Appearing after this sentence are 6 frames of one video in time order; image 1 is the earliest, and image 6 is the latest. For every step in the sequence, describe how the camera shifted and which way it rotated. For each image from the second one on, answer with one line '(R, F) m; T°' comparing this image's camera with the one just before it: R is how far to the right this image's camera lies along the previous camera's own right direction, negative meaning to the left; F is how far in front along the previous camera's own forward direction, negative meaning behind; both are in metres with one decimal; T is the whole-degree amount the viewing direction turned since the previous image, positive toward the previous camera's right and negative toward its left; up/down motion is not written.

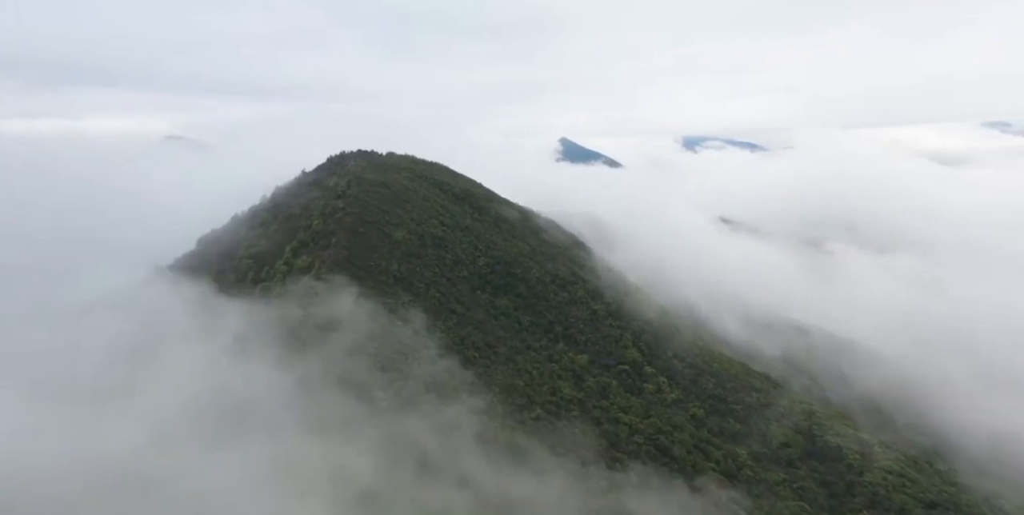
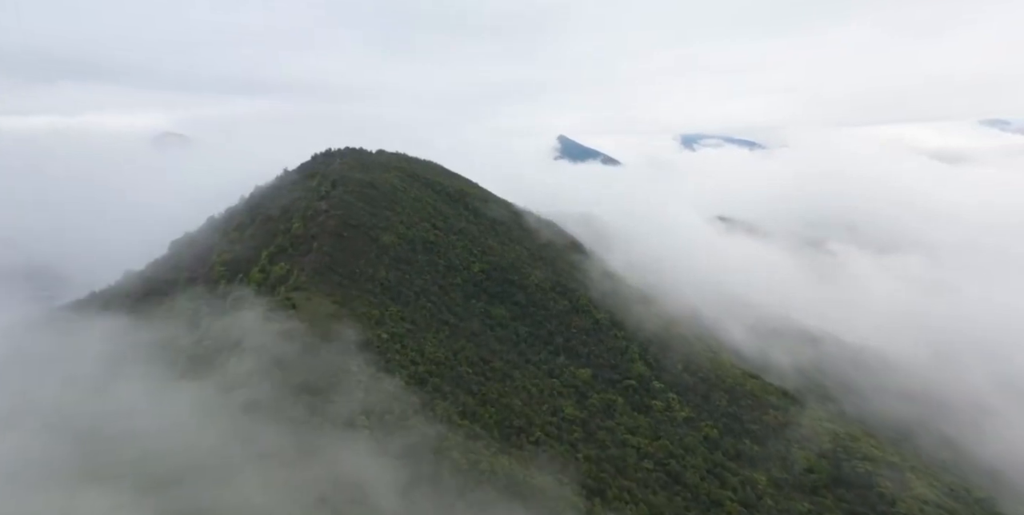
(+0.3, +4.6) m; 0°
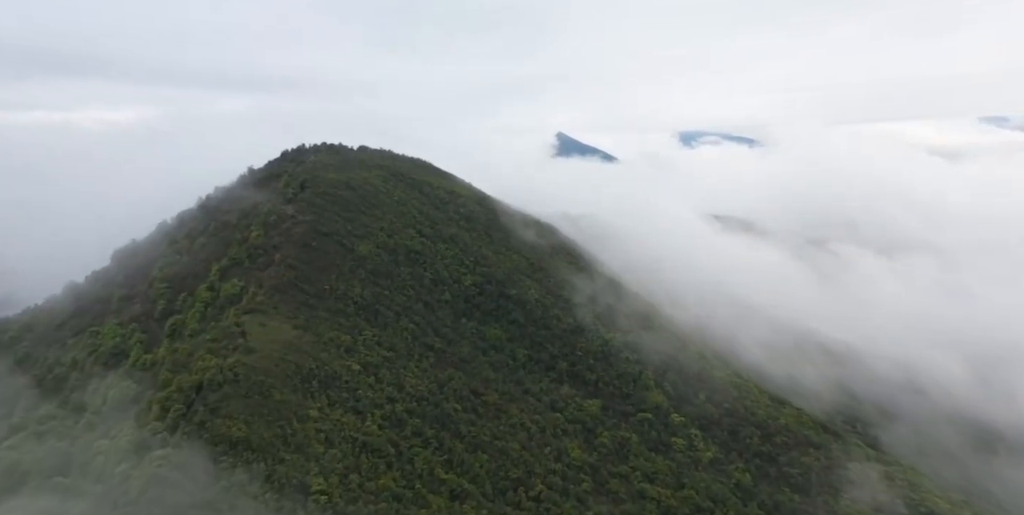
(+0.2, +7.9) m; 0°
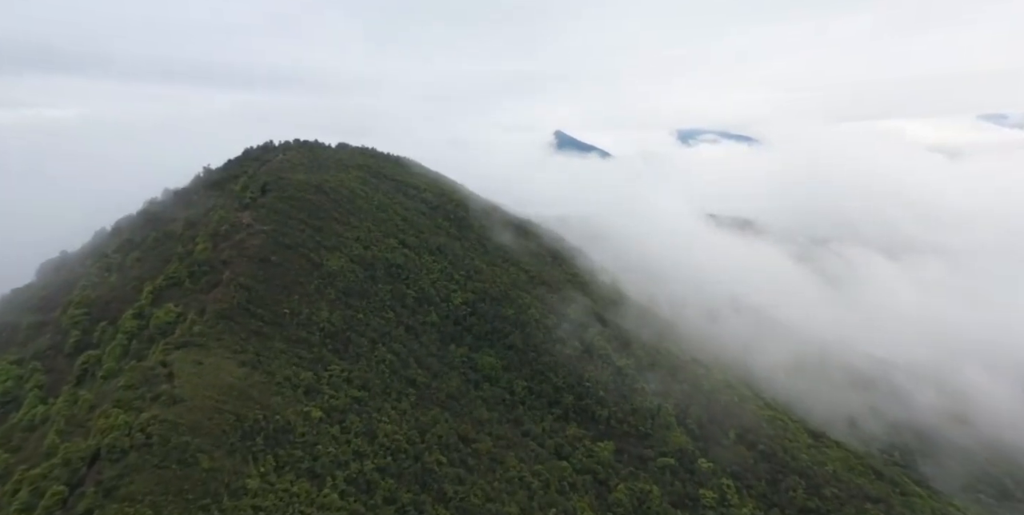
(+0.2, +7.7) m; 0°
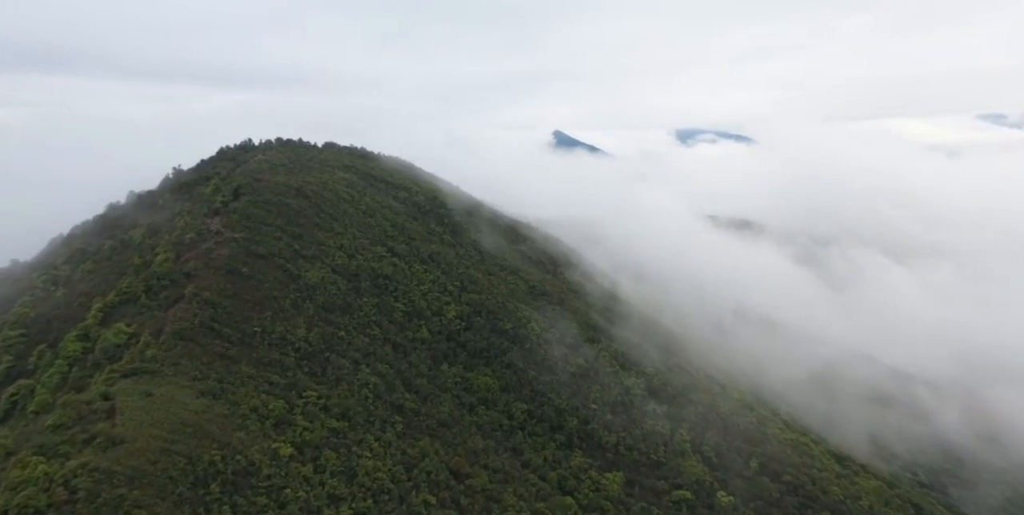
(+0.1, +4.1) m; 0°
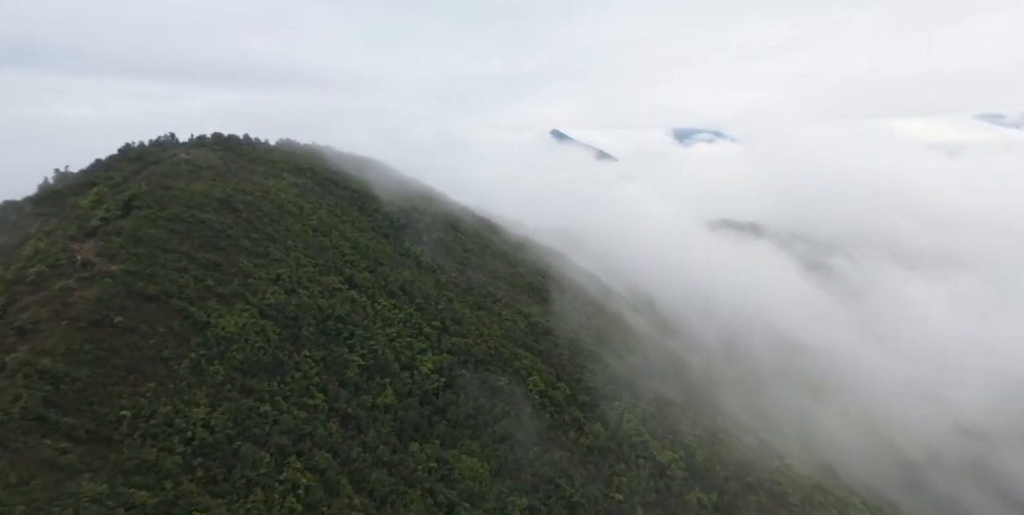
(+0.2, +11.2) m; 0°
